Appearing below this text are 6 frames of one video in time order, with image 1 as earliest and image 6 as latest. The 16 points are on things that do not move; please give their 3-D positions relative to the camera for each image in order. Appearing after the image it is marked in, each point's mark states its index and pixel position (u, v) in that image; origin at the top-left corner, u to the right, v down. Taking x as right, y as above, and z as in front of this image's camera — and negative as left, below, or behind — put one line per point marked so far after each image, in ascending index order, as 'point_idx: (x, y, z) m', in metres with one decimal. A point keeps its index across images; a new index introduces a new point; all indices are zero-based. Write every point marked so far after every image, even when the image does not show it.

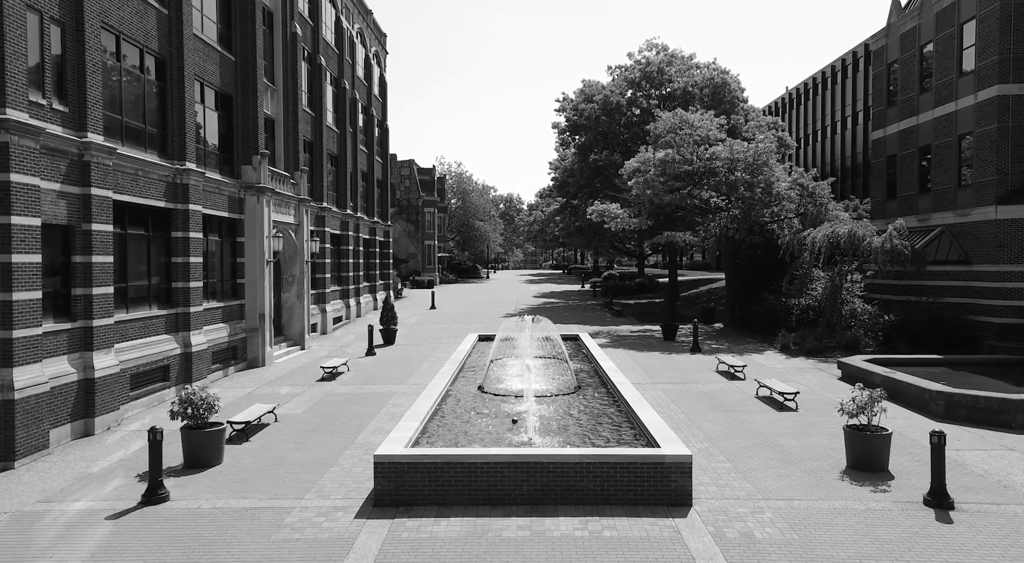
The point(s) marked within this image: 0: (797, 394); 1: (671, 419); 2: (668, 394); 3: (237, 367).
0: (+6.2, -2.5, +13.5) m
1: (+3.3, -2.8, +12.8) m
2: (+3.7, -2.7, +14.9) m
3: (-8.1, -2.5, +18.2) m
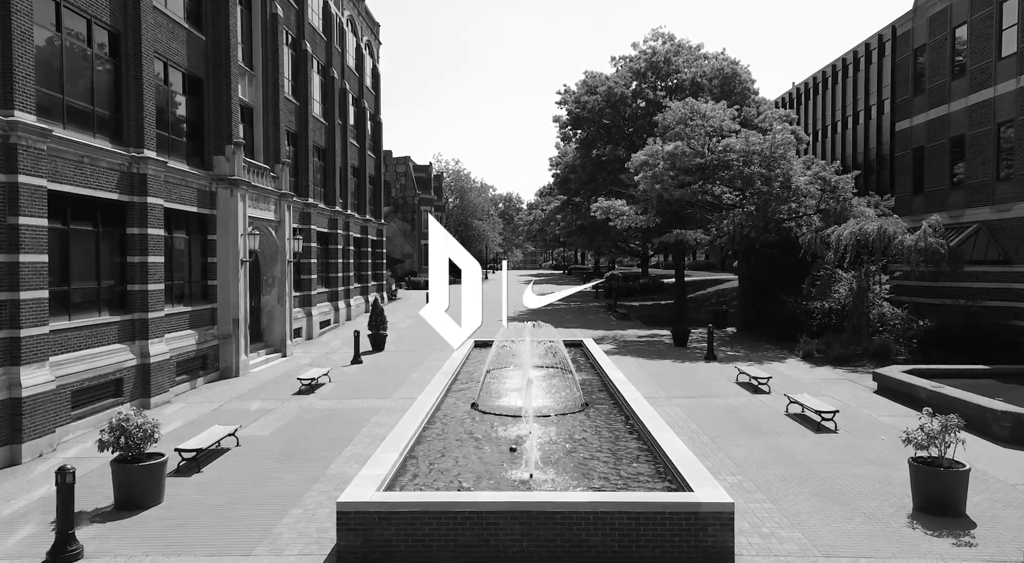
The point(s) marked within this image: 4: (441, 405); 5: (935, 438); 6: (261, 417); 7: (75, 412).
0: (+6.2, -2.5, +11.8) m
1: (+3.2, -2.9, +11.1) m
2: (+3.7, -2.7, +13.2) m
3: (-8.1, -2.6, +16.5) m
4: (-1.5, -2.6, +12.8) m
5: (+5.4, -2.0, +7.9) m
6: (-5.4, -2.9, +13.4) m
7: (-8.3, -2.5, +11.8) m
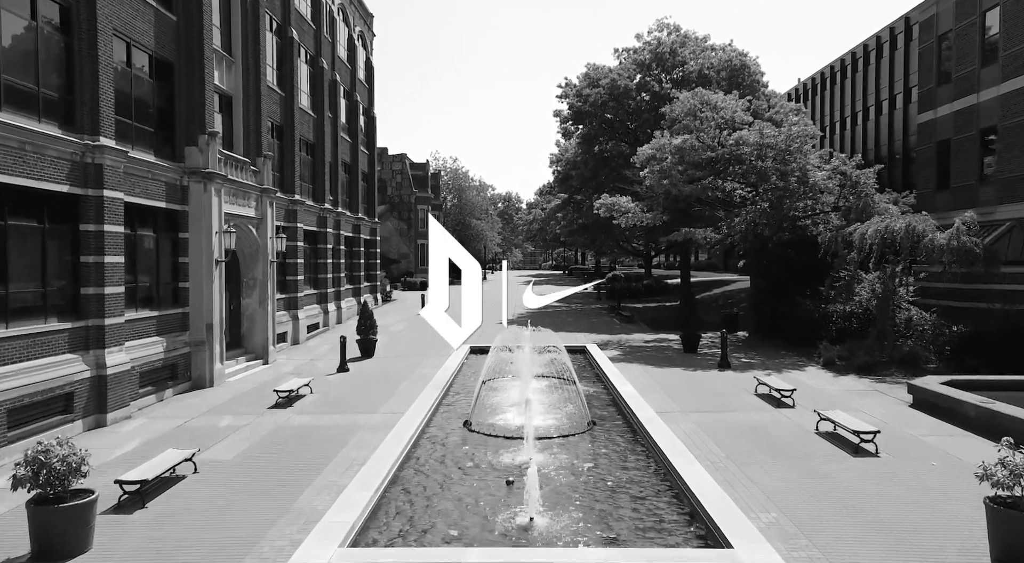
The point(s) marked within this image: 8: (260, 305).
0: (+6.1, -2.6, +10.4) m
1: (+3.2, -2.9, +9.7) m
2: (+3.6, -2.8, +11.8) m
3: (-8.2, -2.6, +15.1) m
4: (-1.5, -2.7, +11.4) m
5: (+5.3, -2.0, +6.5) m
6: (-5.4, -2.9, +12.0) m
7: (-8.3, -2.5, +10.4) m
8: (-7.9, -0.8, +19.4) m
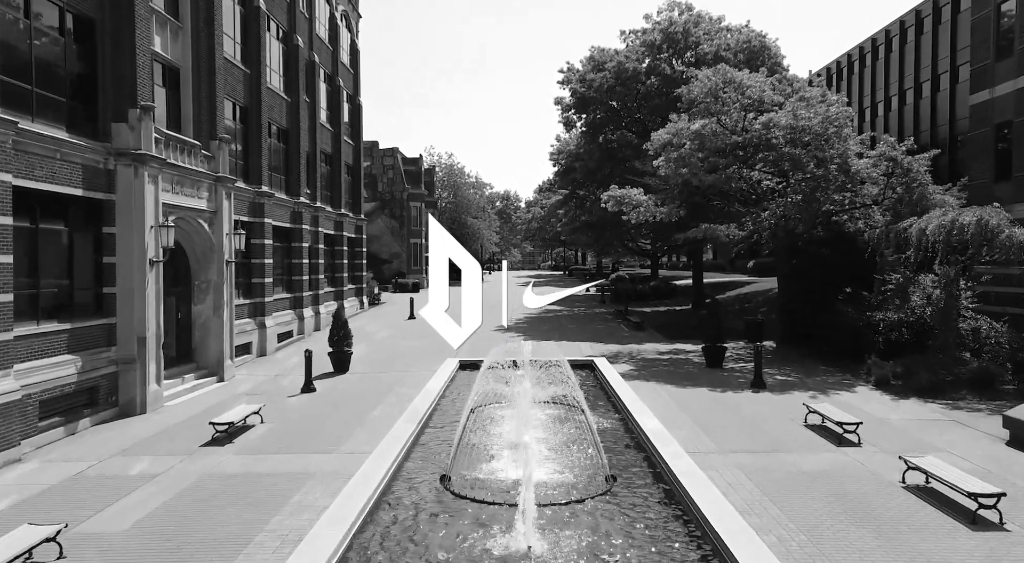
0: (+6.0, -2.7, +7.7) m
1: (+3.1, -3.0, +7.0) m
2: (+3.6, -2.9, +9.1) m
3: (-8.3, -2.7, +12.4) m
4: (-1.6, -2.8, +8.7) m
5: (+5.2, -2.1, +3.8) m
6: (-5.5, -3.0, +9.2) m
7: (-8.4, -2.6, +7.6) m
8: (-8.0, -0.9, +16.6) m
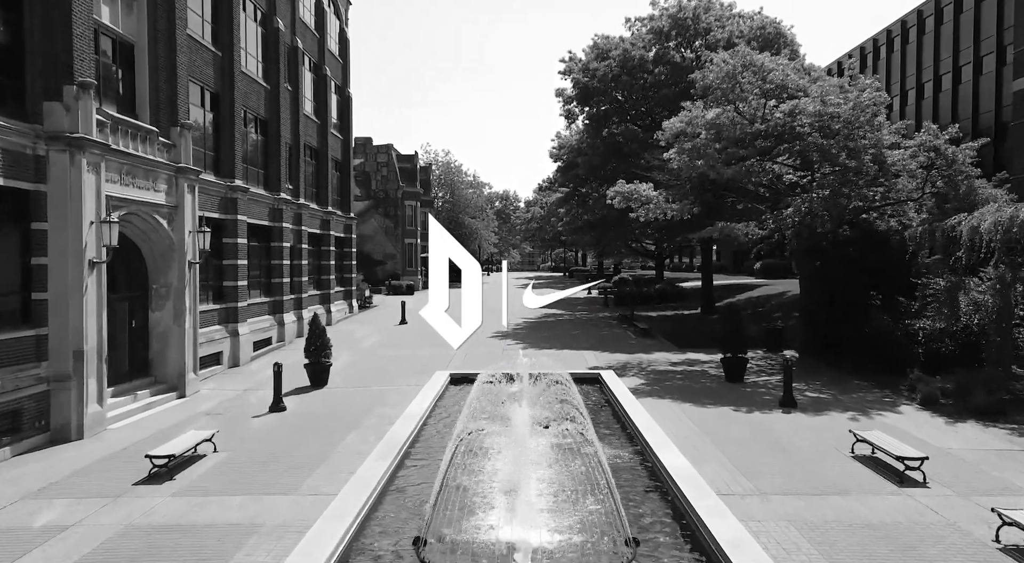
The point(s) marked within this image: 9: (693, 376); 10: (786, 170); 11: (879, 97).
0: (+6.0, -2.7, +5.9) m
1: (+3.0, -3.1, +5.2) m
2: (+3.5, -3.0, +7.2) m
3: (-8.3, -2.8, +10.5) m
4: (-1.7, -2.8, +6.9) m
5: (+5.2, -2.2, +2.0) m
6: (-5.6, -3.1, +7.4) m
7: (-8.5, -2.7, +5.8) m
8: (-8.0, -0.9, +14.8) m
9: (+4.8, -2.5, +16.5) m
10: (+8.1, +3.3, +18.2) m
11: (+9.7, +4.9, +16.5) m
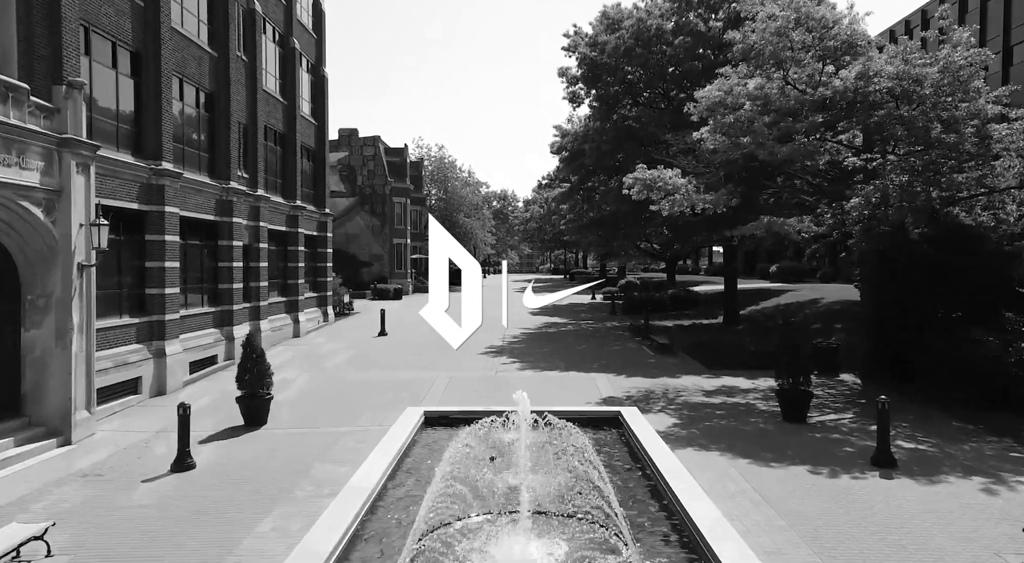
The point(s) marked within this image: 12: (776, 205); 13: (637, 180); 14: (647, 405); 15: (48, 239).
0: (+5.8, -2.9, +2.2) m
1: (+2.9, -3.3, +1.5) m
2: (+3.4, -3.2, +3.6) m
3: (-8.5, -2.9, +6.9) m
4: (-1.8, -3.0, +3.2) m
5: (+5.1, -2.4, -1.7) m
6: (-5.7, -3.3, +3.7) m
7: (-8.6, -2.8, +2.1) m
8: (-8.2, -1.1, +11.2) m
9: (+4.7, -2.7, +12.8) m
10: (+7.9, +3.1, +14.6) m
11: (+9.6, +4.7, +12.8) m
12: (+7.3, +2.1, +17.2) m
13: (+3.4, +2.7, +16.9) m
14: (+2.9, -2.6, +13.3) m
15: (-8.2, +0.8, +11.0) m
